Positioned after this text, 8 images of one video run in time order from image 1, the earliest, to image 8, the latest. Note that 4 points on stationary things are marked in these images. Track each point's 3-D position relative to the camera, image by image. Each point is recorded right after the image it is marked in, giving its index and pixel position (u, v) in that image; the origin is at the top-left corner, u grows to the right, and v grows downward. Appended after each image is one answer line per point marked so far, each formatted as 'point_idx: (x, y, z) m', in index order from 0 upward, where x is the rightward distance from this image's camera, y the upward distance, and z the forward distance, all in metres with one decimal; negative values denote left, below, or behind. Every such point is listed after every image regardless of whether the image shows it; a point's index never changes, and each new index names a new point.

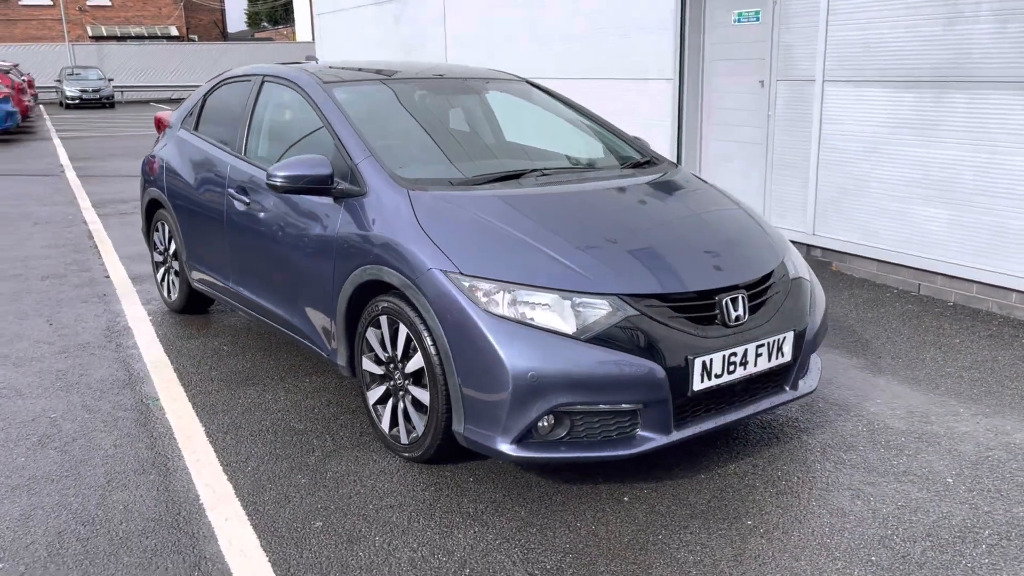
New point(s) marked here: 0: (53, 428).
0: (-1.9, -0.6, +3.6) m
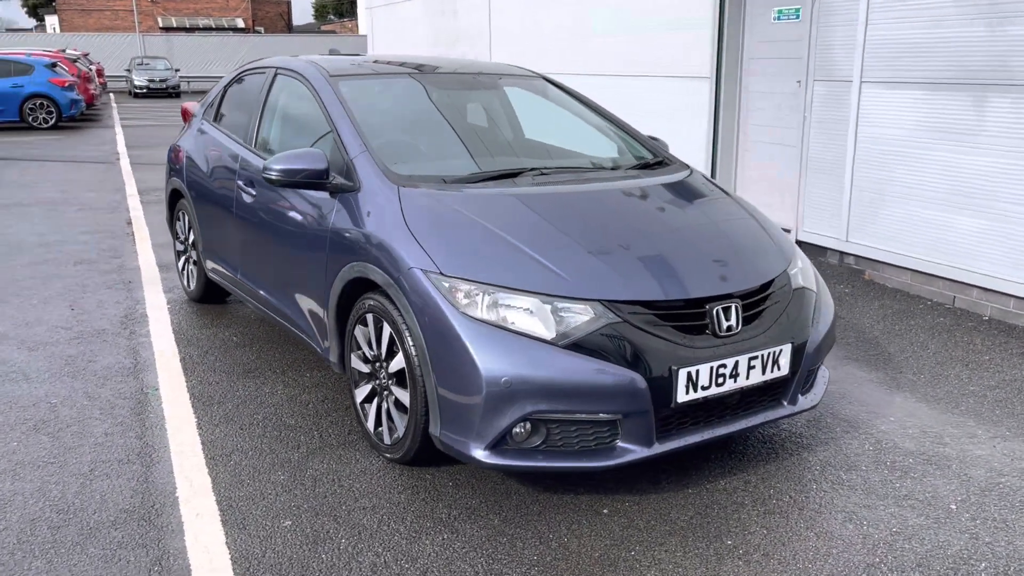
0: (-1.9, -0.5, +3.6) m
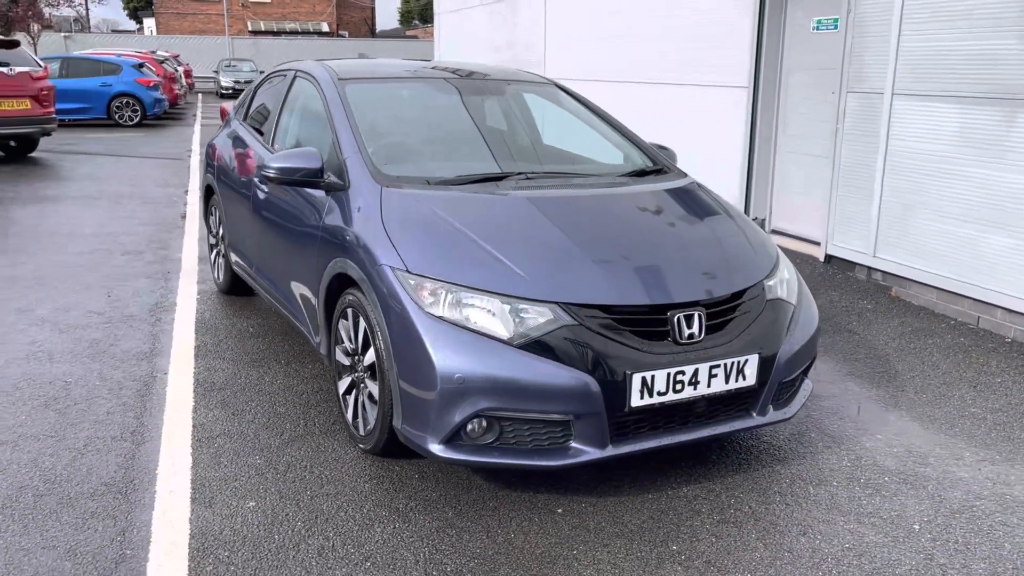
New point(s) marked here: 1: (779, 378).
0: (-2.0, -0.5, +3.9) m
1: (+1.0, -0.3, +3.2) m
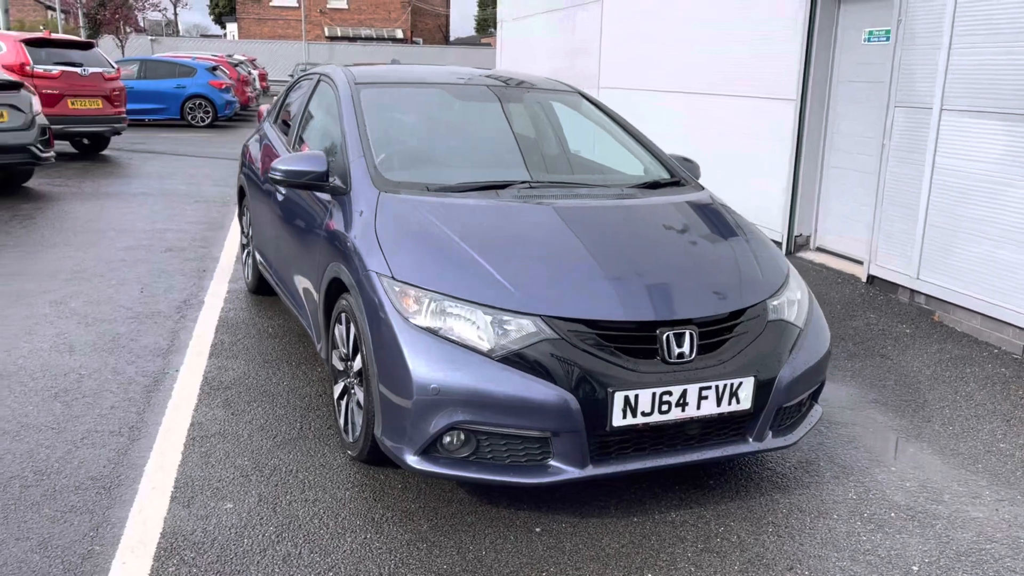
0: (-2.0, -0.4, +3.9) m
1: (+0.9, -0.4, +3.0) m
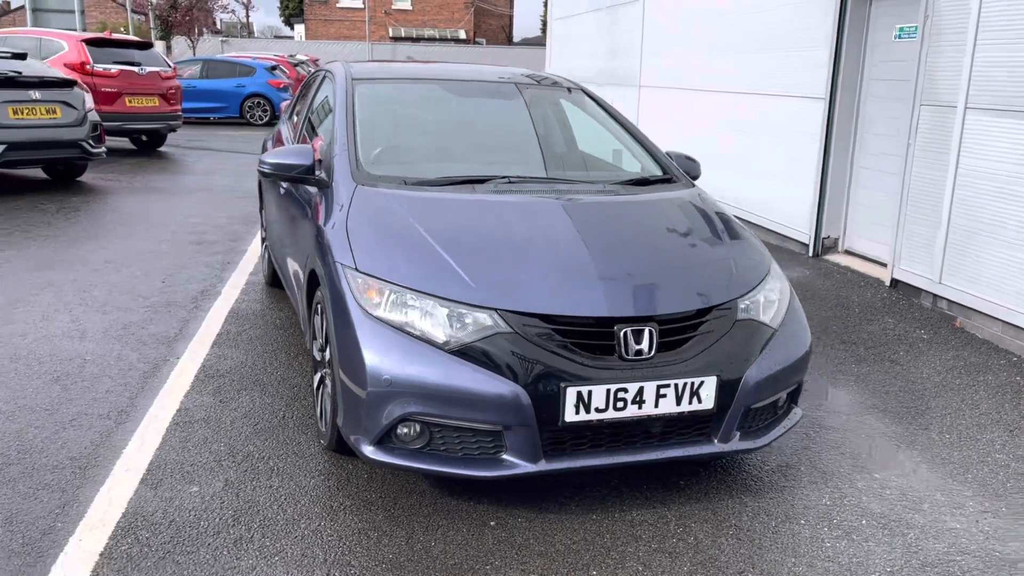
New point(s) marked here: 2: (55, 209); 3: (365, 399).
0: (-2.0, -0.4, +4.1) m
1: (+0.8, -0.4, +3.0) m
2: (-4.6, +0.8, +8.7) m
3: (-0.5, -0.4, +2.8) m
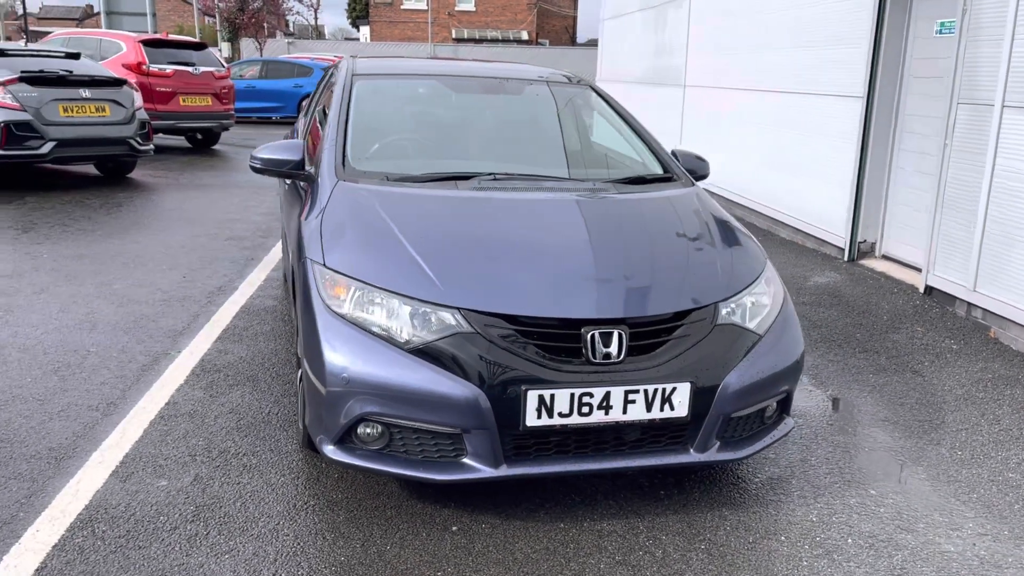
0: (-2.1, -0.3, +4.1) m
1: (+0.7, -0.4, +2.8) m
2: (-4.2, +0.9, +8.9) m
3: (-0.6, -0.3, +2.7) m
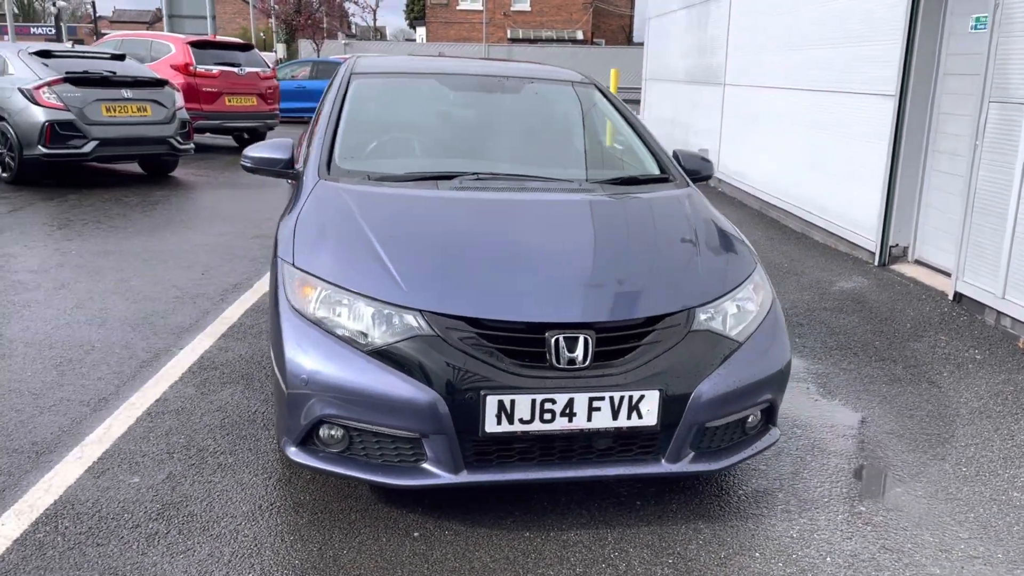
0: (-2.1, -0.3, +4.2) m
1: (+0.6, -0.4, +2.7) m
2: (-3.9, +0.9, +9.1) m
3: (-0.7, -0.3, +2.7) m
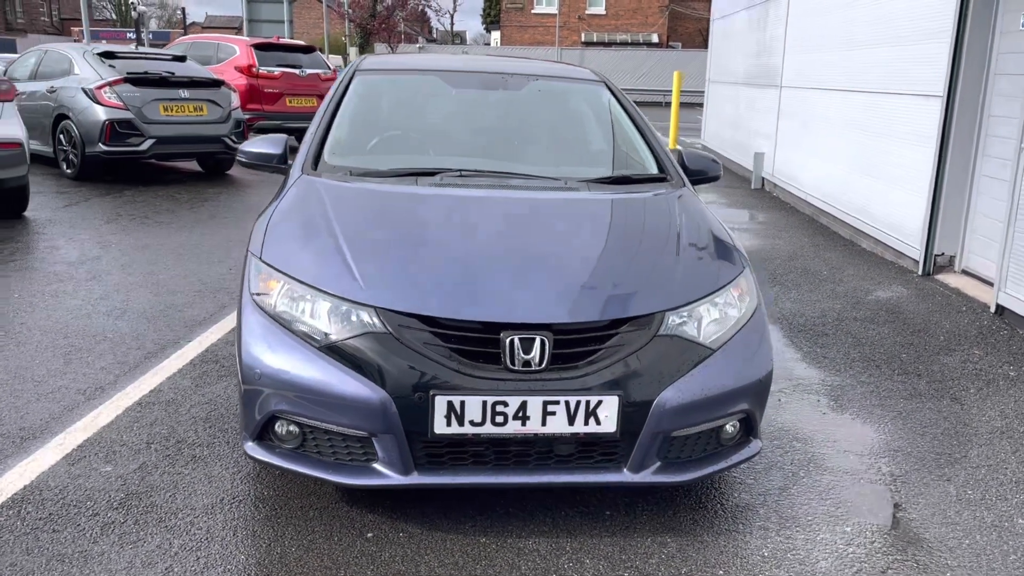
0: (-2.1, -0.3, +4.3) m
1: (+0.4, -0.4, +2.6) m
2: (-3.5, +1.0, +9.3) m
3: (-0.8, -0.3, +2.7) m
